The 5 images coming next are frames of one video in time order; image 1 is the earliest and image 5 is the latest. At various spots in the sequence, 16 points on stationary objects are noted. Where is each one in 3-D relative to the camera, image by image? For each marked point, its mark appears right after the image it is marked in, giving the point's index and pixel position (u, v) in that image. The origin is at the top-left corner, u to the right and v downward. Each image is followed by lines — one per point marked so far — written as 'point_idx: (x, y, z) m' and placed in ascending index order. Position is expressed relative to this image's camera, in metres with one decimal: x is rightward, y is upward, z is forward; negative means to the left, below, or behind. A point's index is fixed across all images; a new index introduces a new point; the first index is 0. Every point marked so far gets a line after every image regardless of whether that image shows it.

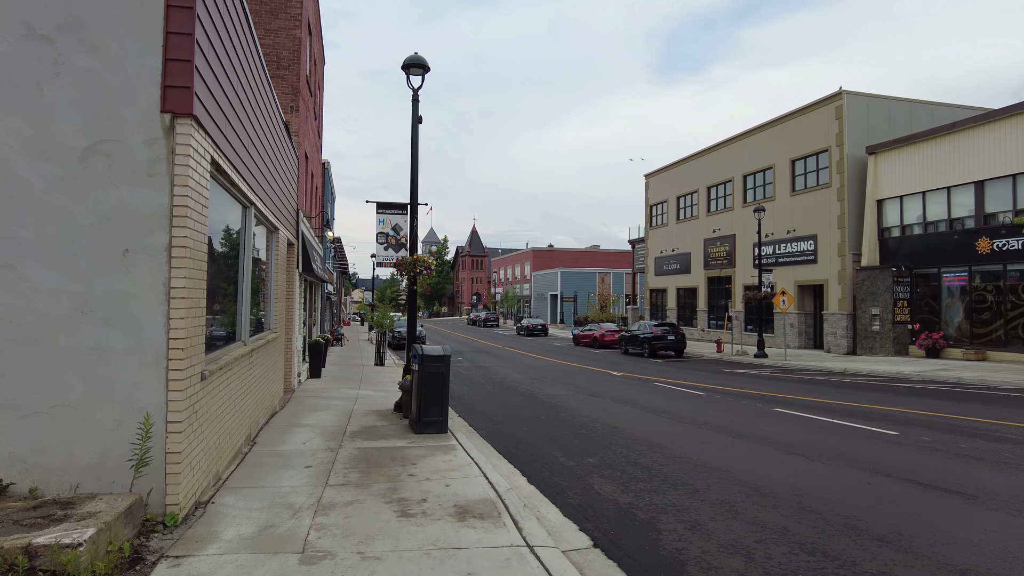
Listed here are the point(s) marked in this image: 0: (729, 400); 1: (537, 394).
0: (+4.5, -2.3, +13.2) m
1: (+0.5, -2.4, +14.3) m
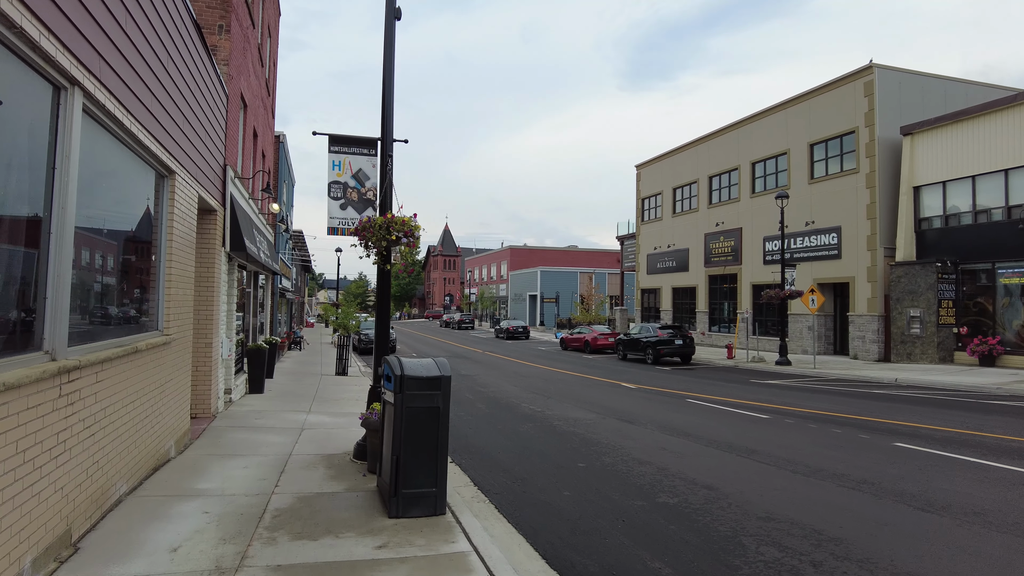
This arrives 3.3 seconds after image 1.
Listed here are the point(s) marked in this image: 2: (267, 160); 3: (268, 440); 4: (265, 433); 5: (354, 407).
0: (+4.6, -2.1, +9.8) m
1: (+0.6, -2.2, +10.8) m
2: (-6.2, +3.3, +16.3) m
3: (-3.1, -1.9, +8.0) m
4: (-3.3, -1.9, +8.4) m
5: (-2.8, -2.1, +11.4) m
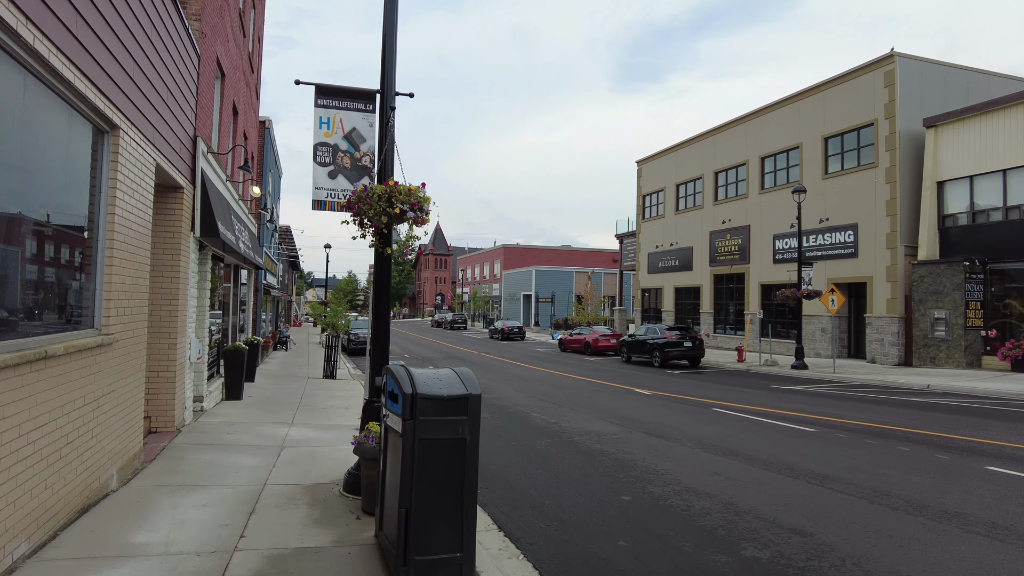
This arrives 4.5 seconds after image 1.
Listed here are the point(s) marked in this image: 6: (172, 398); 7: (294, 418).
0: (+4.8, -2.1, +8.5) m
1: (+0.8, -2.1, +9.4) m
2: (-6.1, +3.4, +14.8) m
3: (-2.8, -1.8, +6.6) m
4: (-3.0, -1.8, +7.0) m
5: (-2.6, -2.0, +10.0) m
6: (-4.2, -1.3, +7.8) m
7: (-3.3, -2.0, +9.8) m
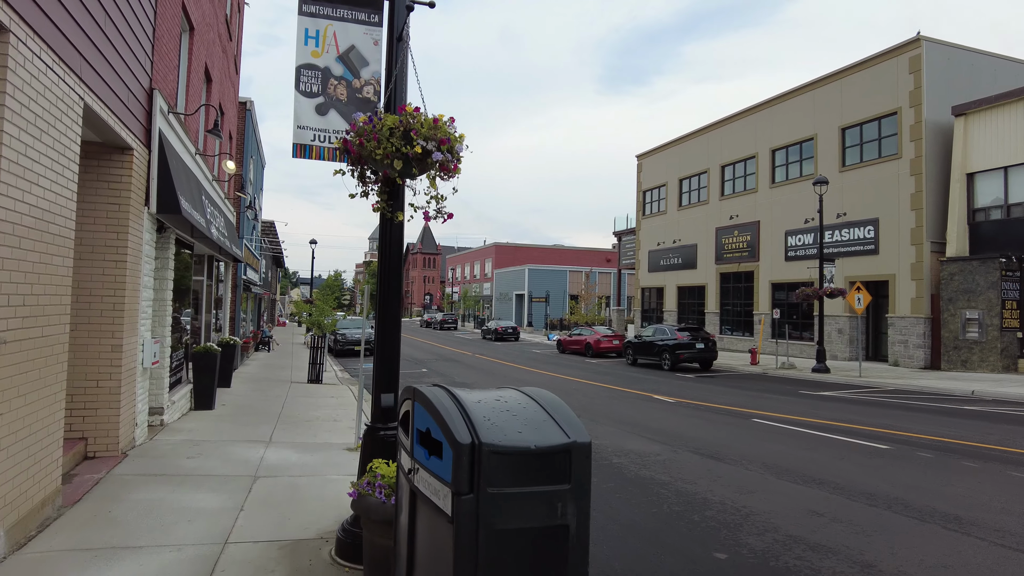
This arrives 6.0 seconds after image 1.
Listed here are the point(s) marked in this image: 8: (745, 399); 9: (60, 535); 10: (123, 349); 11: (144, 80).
0: (+5.1, -2.0, +7.0) m
1: (+1.1, -2.0, +7.8) m
2: (-5.9, +3.5, +13.1) m
3: (-2.5, -1.7, +5.0) m
4: (-2.7, -1.7, +5.4) m
5: (-2.4, -1.9, +8.3) m
6: (-3.8, -1.2, +6.2) m
7: (-3.1, -1.9, +8.1) m
8: (+5.3, -2.5, +14.6) m
9: (-2.9, -1.6, +4.1) m
10: (-3.8, -0.6, +6.3) m
11: (-4.0, +2.3, +6.9) m
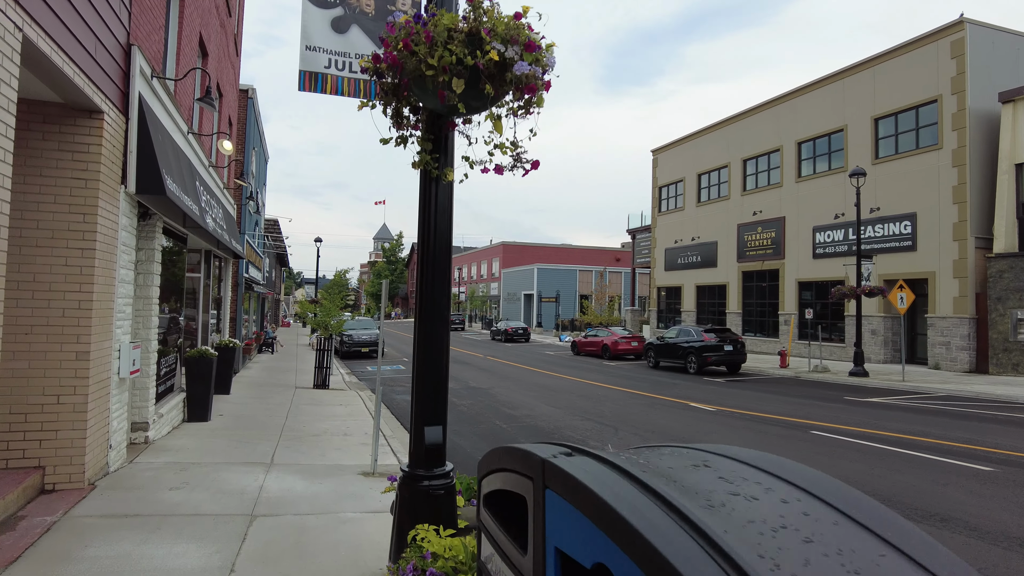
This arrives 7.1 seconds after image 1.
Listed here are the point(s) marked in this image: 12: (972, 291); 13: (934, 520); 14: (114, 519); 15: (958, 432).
0: (+5.6, -1.9, +5.8) m
1: (+1.6, -1.9, +6.7) m
2: (-5.4, +3.6, +12.0) m
3: (-2.0, -1.6, +3.8) m
4: (-2.2, -1.6, +4.2) m
5: (-1.9, -1.9, +7.2) m
6: (-3.4, -1.2, +5.0) m
7: (-2.6, -1.8, +7.0) m
8: (+5.8, -2.5, +13.4) m
9: (-2.5, -1.5, +3.0) m
10: (-3.4, -0.6, +5.1) m
11: (-3.5, +2.3, +5.7) m
12: (+13.6, -0.1, +18.9) m
13: (+3.4, -1.9, +5.2) m
14: (-2.8, -1.6, +4.5) m
15: (+6.9, -2.2, +9.7) m
